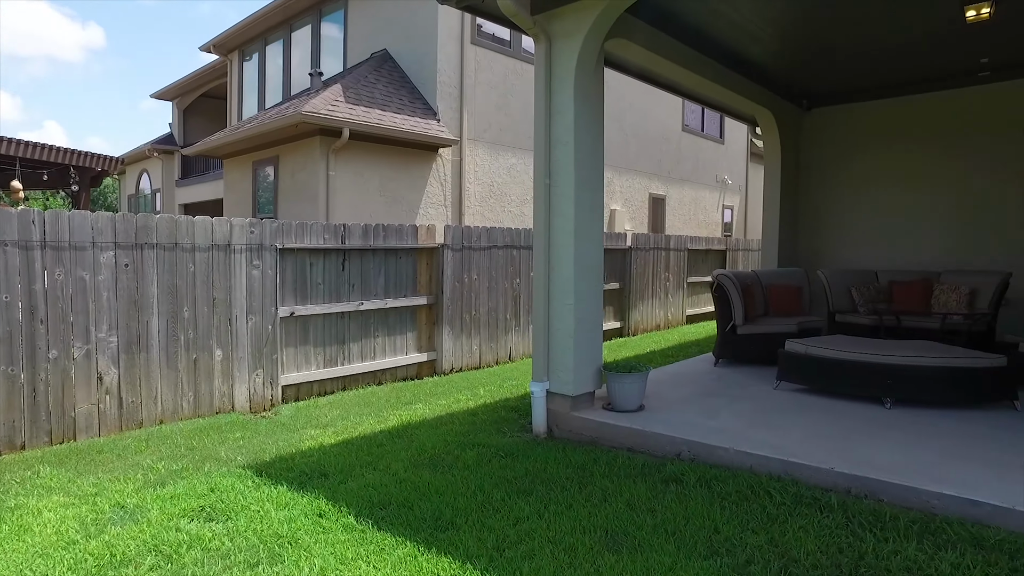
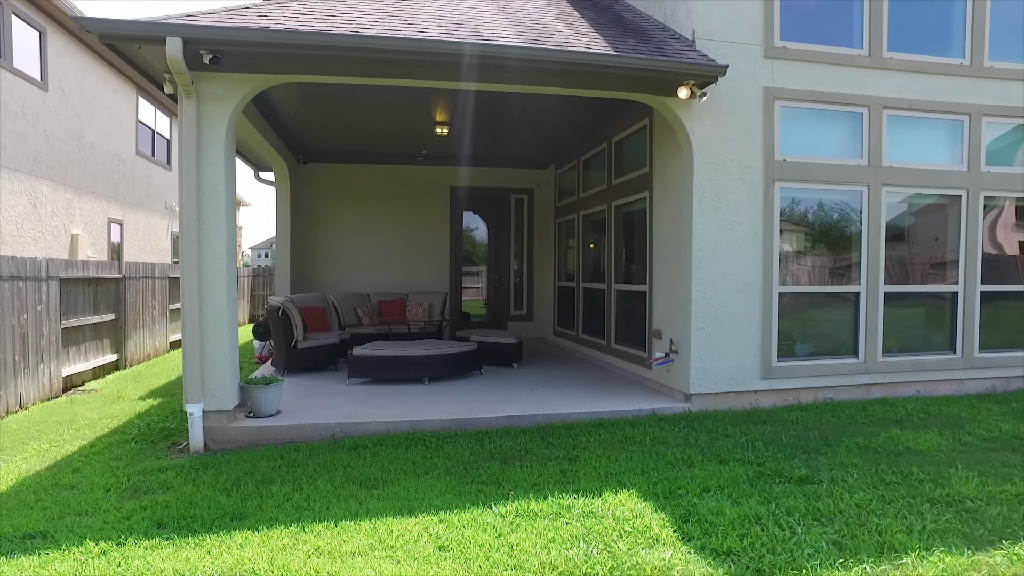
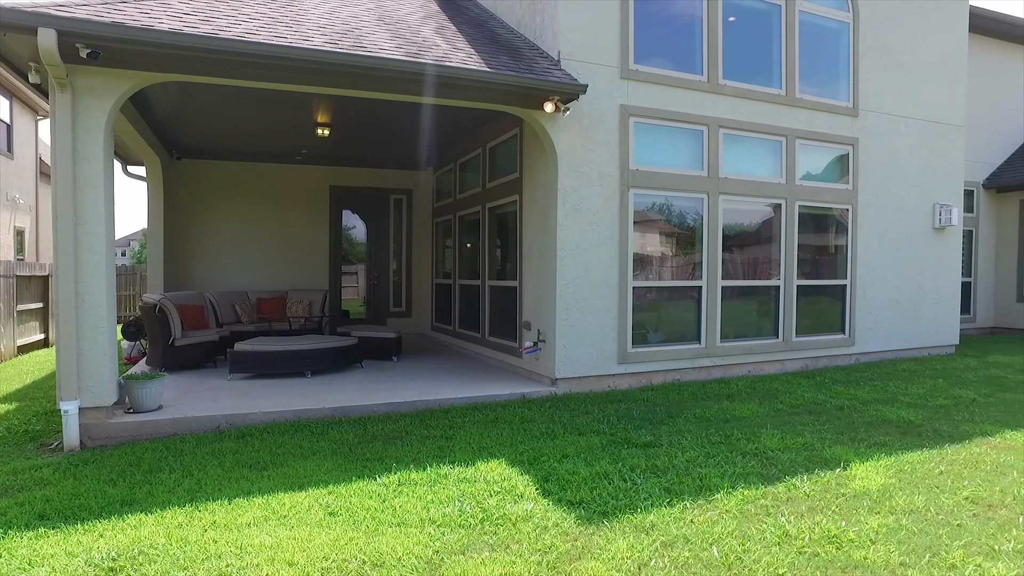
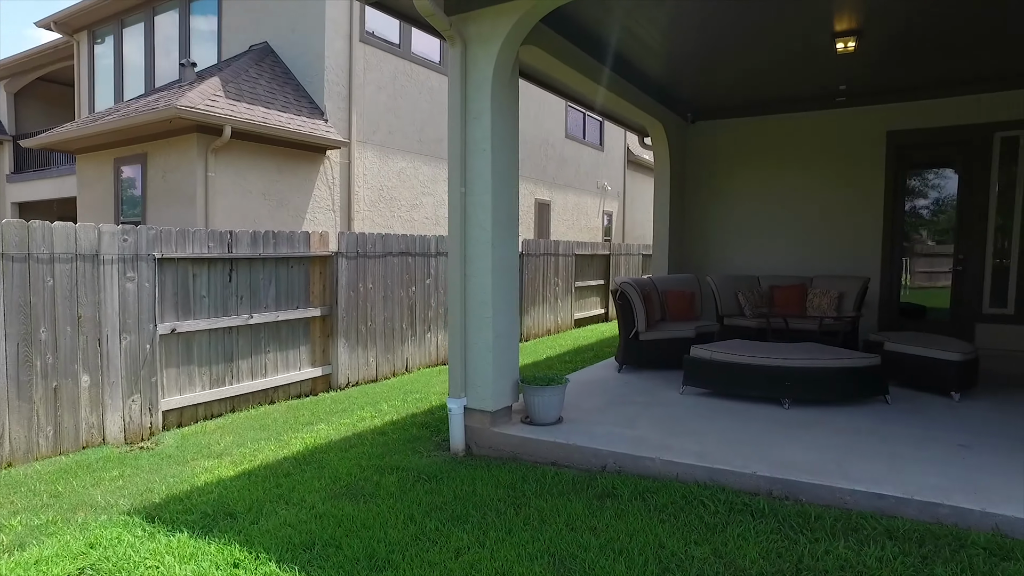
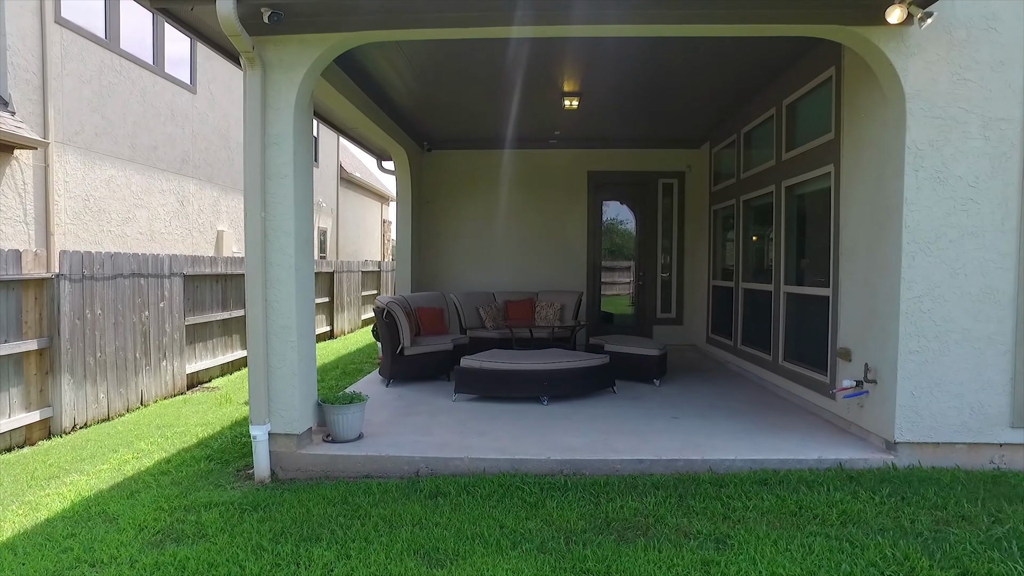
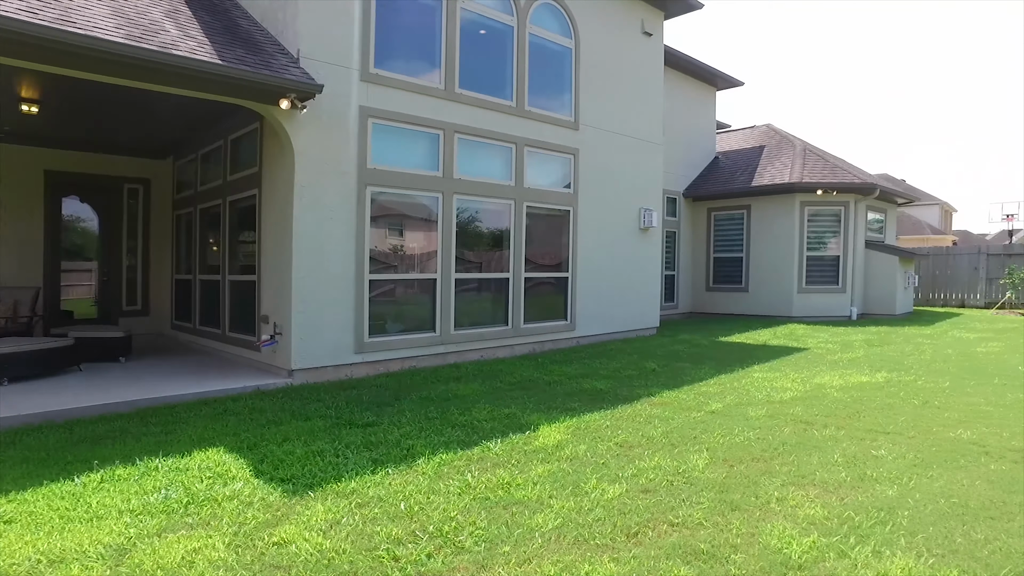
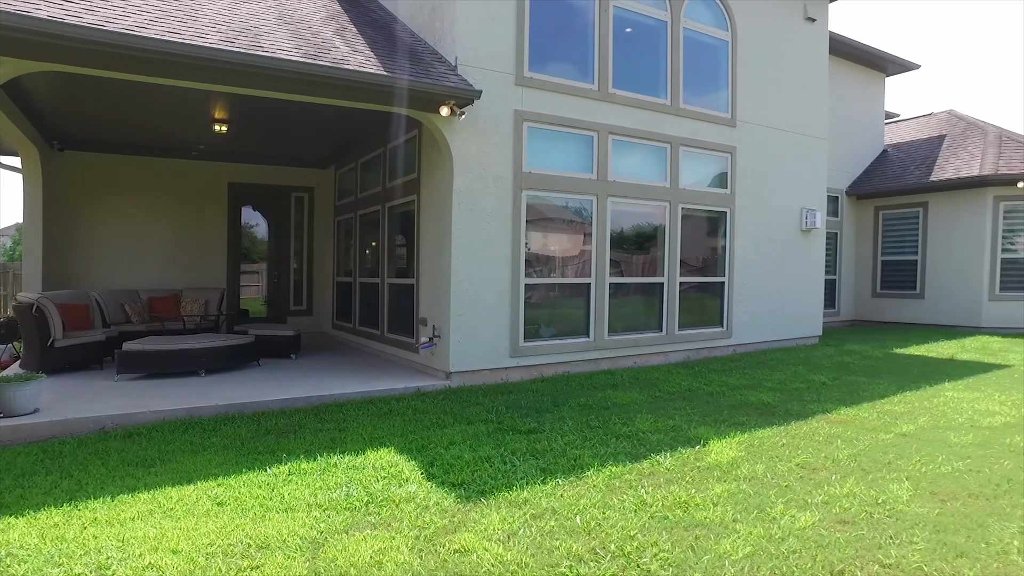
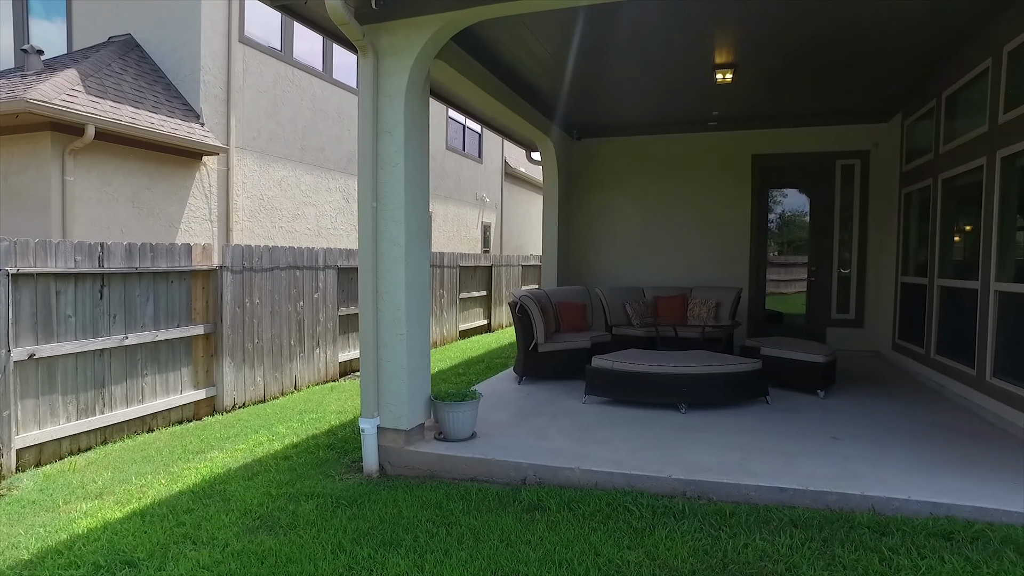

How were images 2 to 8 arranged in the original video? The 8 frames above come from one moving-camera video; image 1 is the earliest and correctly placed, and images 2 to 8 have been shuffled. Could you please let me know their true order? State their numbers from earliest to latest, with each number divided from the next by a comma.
4, 8, 5, 2, 3, 7, 6
